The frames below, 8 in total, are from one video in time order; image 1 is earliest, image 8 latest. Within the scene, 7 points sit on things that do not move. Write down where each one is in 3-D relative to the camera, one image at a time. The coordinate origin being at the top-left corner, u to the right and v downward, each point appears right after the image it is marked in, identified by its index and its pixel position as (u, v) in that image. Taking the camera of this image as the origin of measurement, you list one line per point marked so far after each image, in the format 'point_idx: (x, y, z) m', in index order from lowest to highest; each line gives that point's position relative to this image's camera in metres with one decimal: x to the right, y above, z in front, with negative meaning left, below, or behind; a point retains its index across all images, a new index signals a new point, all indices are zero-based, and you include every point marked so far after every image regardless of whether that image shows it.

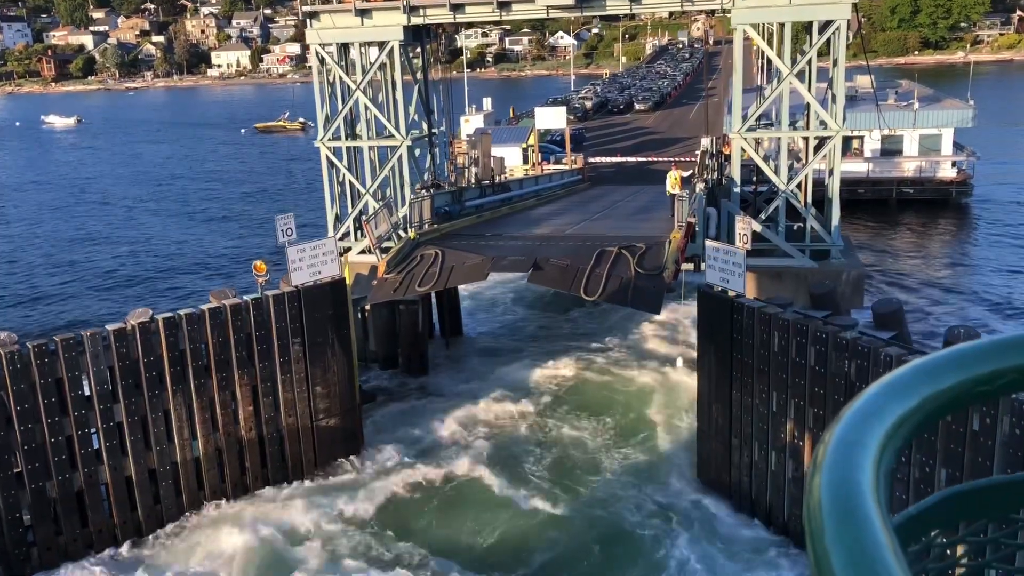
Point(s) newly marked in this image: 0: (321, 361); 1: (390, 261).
0: (-3.0, -1.2, +14.6) m
1: (-2.0, +0.4, +15.1) m
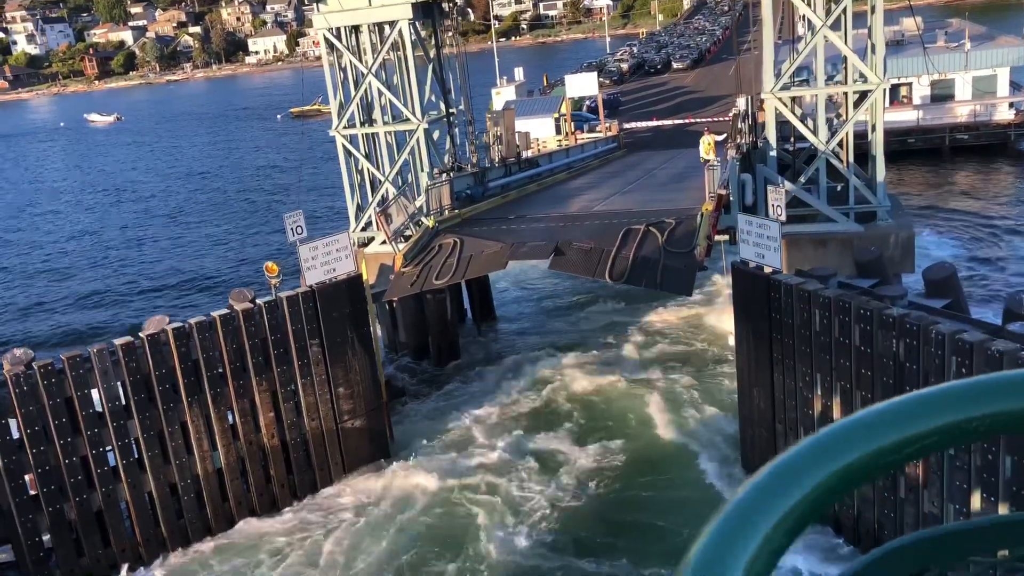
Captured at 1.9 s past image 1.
0: (-2.6, -1.1, +14.1) m
1: (-1.6, +0.5, +14.5) m
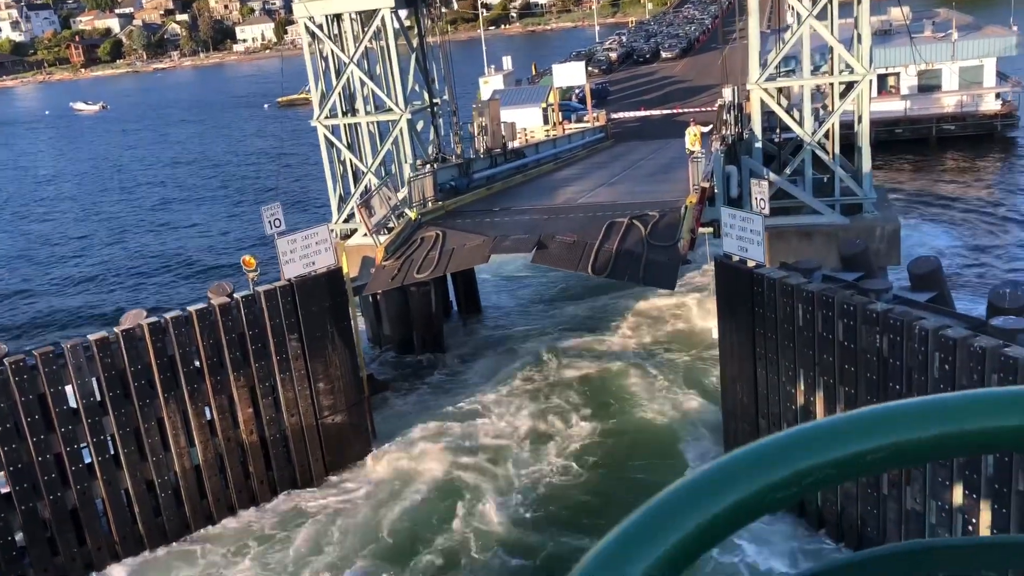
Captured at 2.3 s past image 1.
0: (-2.9, -1.0, +13.9) m
1: (-1.9, +0.6, +14.3) m
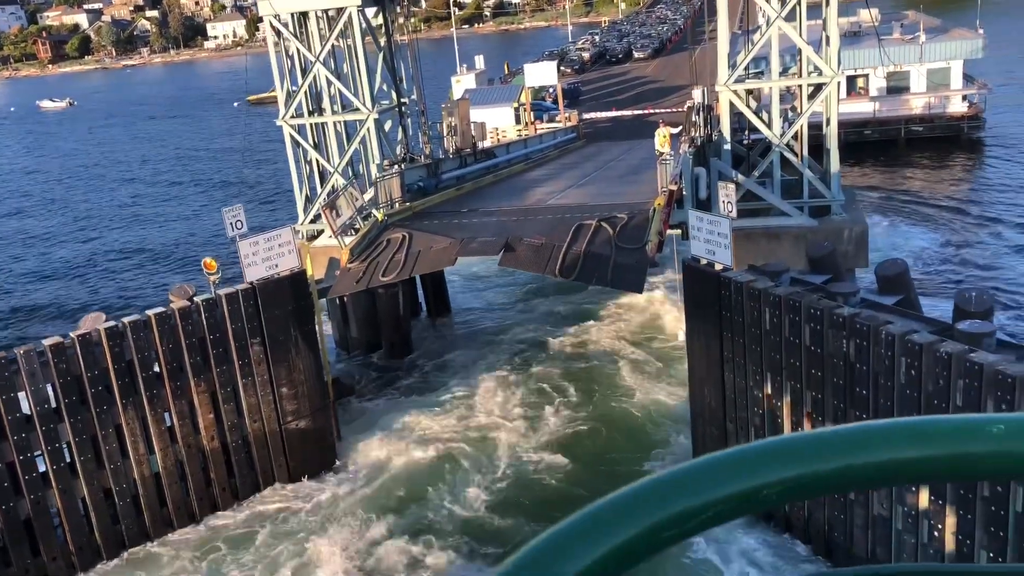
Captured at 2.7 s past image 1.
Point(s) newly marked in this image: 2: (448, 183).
0: (-3.3, -1.1, +13.7) m
1: (-2.4, +0.6, +14.1) m
2: (-1.3, +2.1, +18.9) m
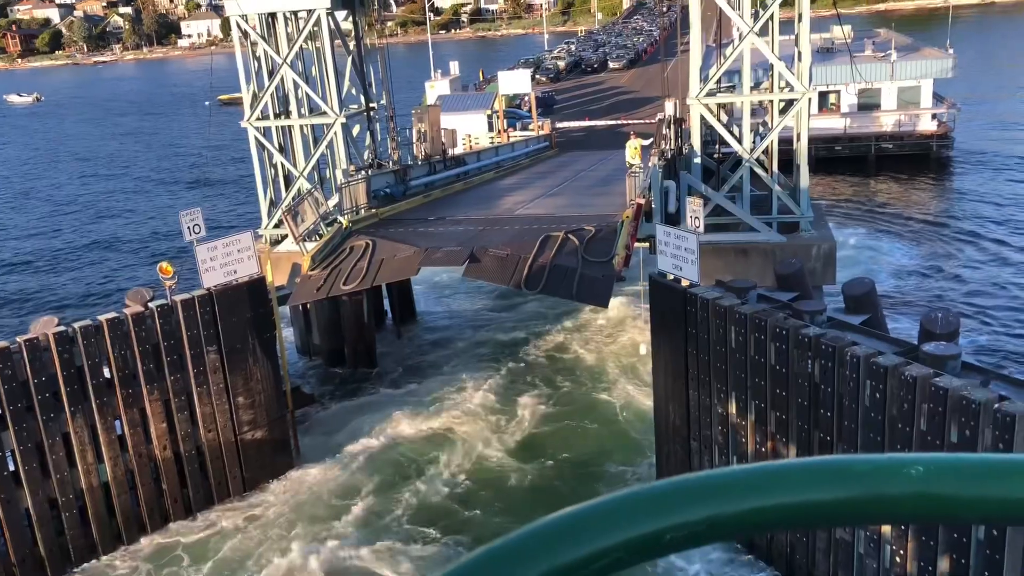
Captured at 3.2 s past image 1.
0: (-3.9, -1.2, +13.3) m
1: (-2.9, +0.5, +13.8) m
2: (-1.9, +2.0, +18.6) m
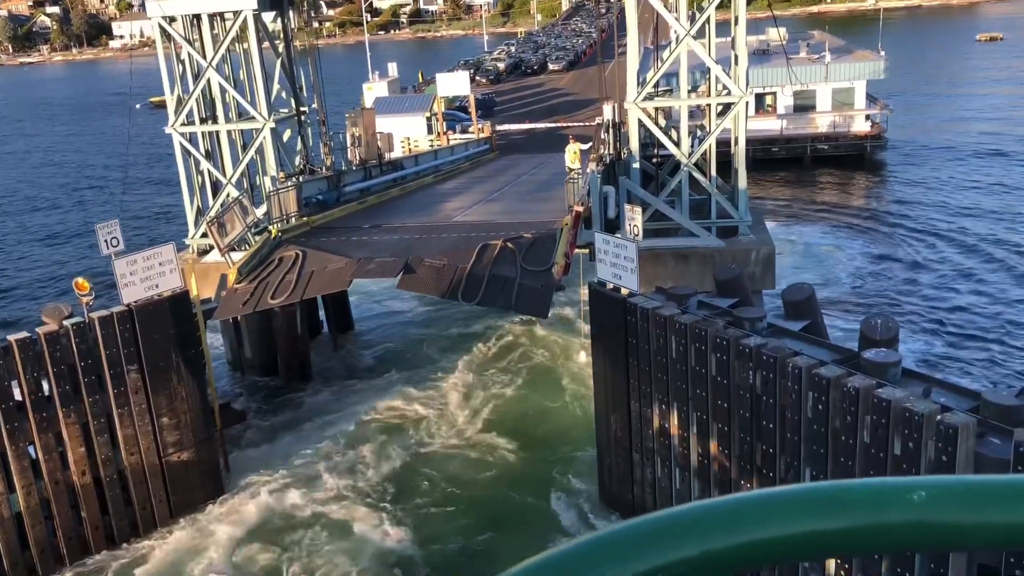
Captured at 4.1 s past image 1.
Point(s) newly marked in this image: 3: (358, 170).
0: (-4.7, -1.4, +12.7) m
1: (-3.8, +0.3, +13.2) m
2: (-3.2, +1.8, +18.1) m
3: (-3.2, +2.5, +19.4) m
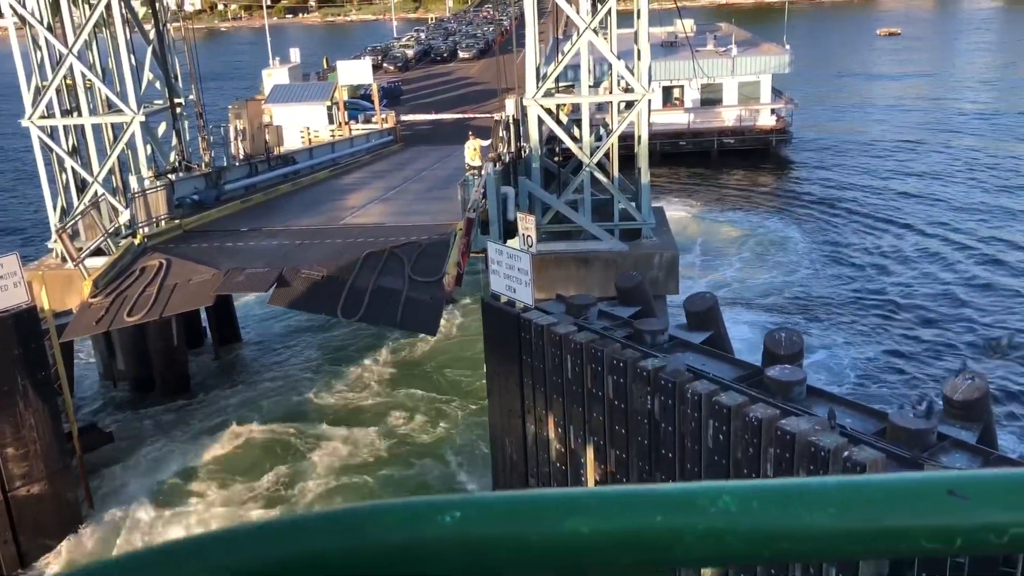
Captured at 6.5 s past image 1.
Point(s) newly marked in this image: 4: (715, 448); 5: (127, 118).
0: (-6.1, -1.5, +11.4) m
1: (-5.3, +0.1, +11.9) m
2: (-5.1, +1.7, +16.8) m
3: (-5.2, +2.4, +18.1) m
4: (+1.8, -1.4, +8.1) m
5: (-6.1, +2.7, +14.7) m
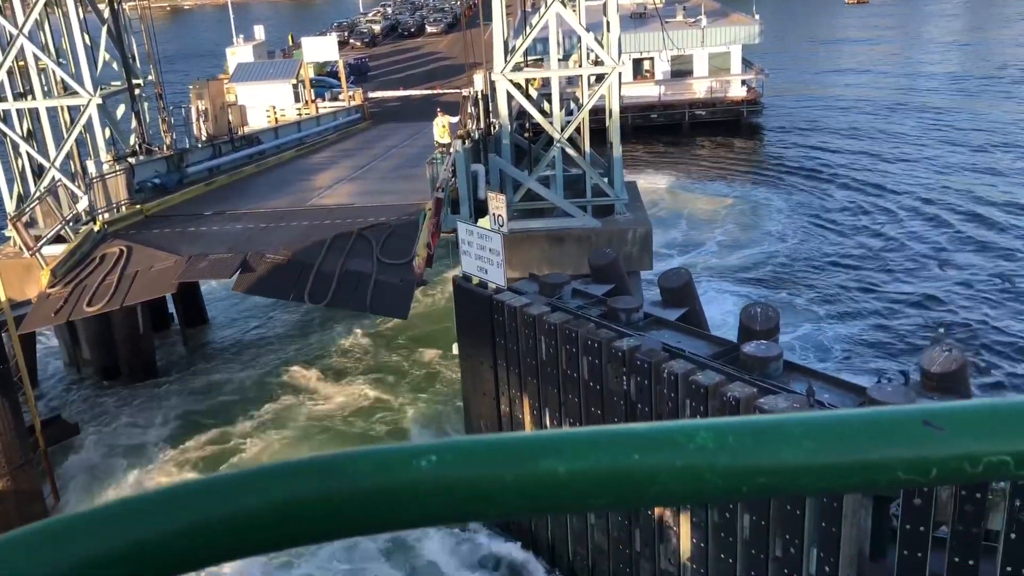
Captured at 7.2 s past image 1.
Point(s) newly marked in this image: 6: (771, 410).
0: (-6.4, -1.4, +11.0) m
1: (-5.6, +0.3, +11.6) m
2: (-5.6, +1.9, +16.4) m
3: (-5.8, +2.7, +17.7) m
4: (+1.5, -1.2, +8.0) m
5: (-6.6, +2.9, +14.3) m
6: (+2.0, -0.9, +7.2) m
